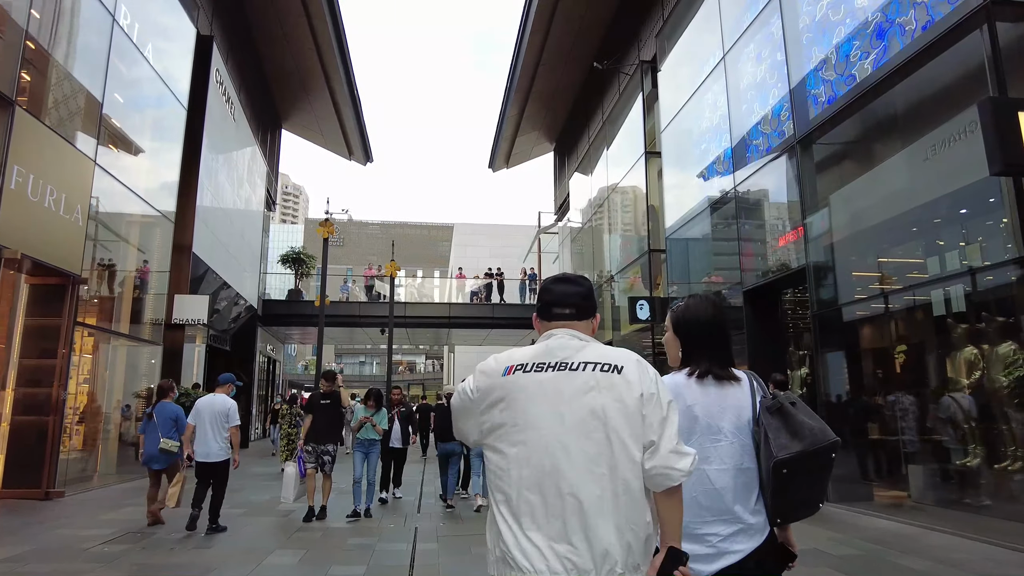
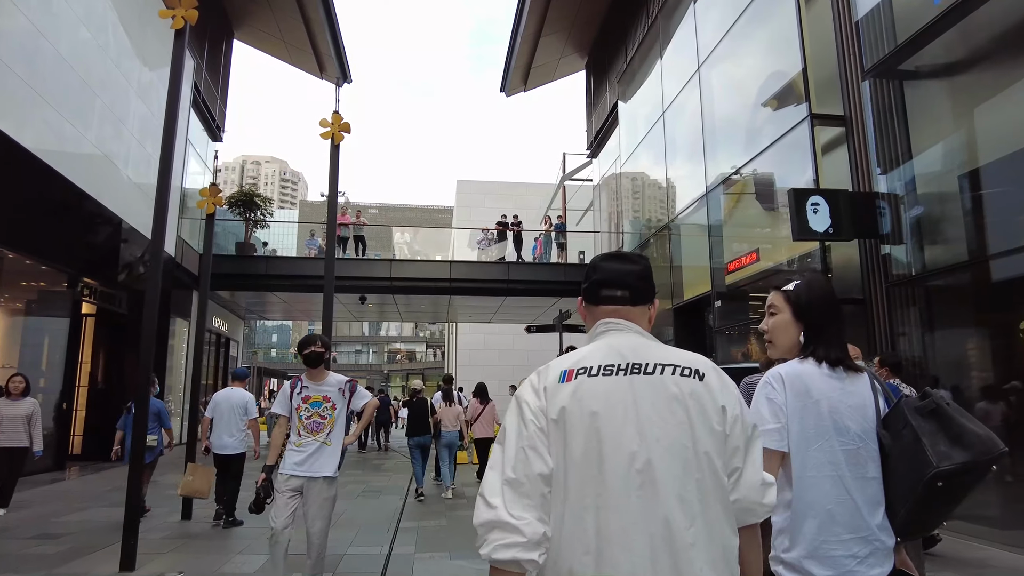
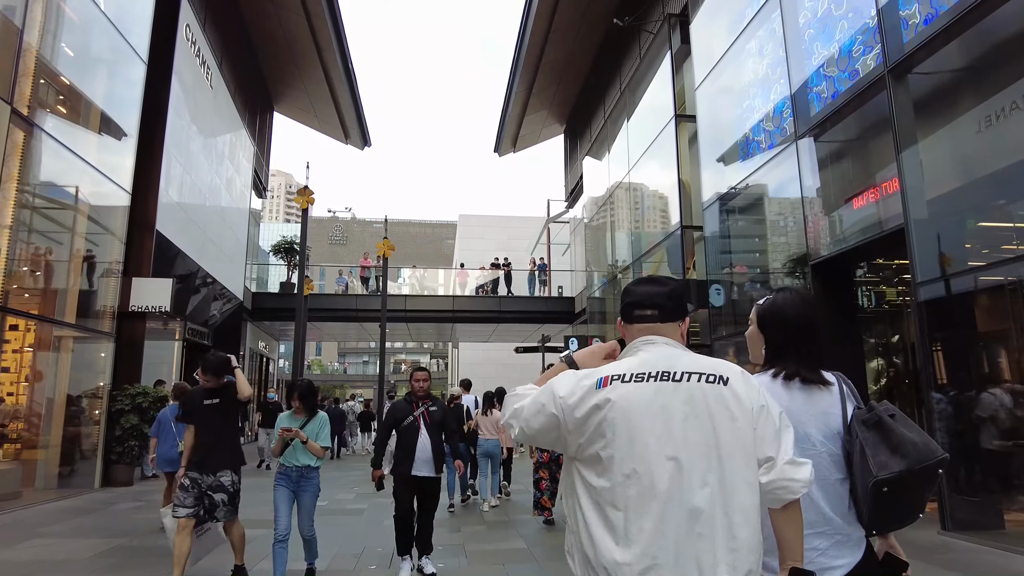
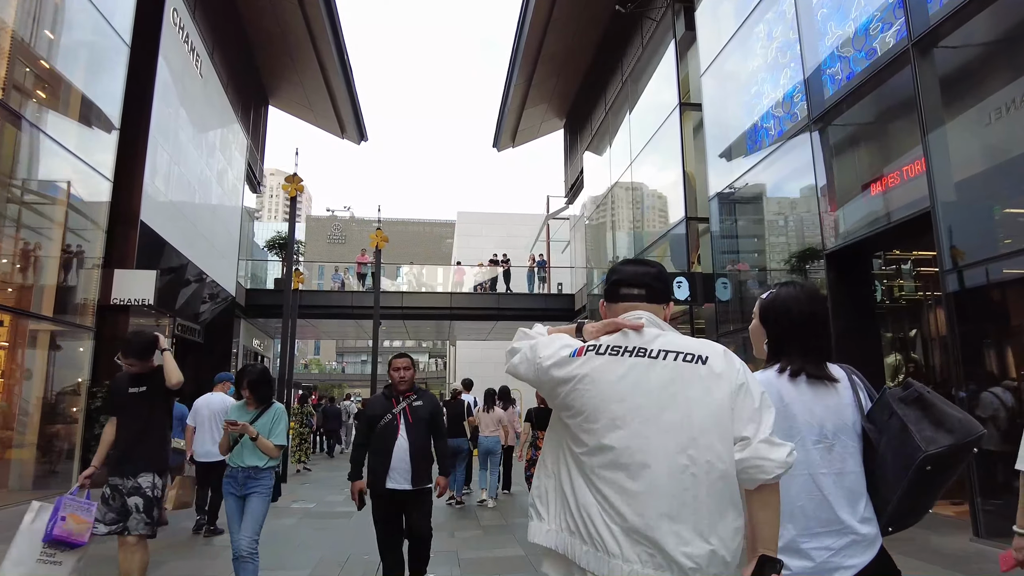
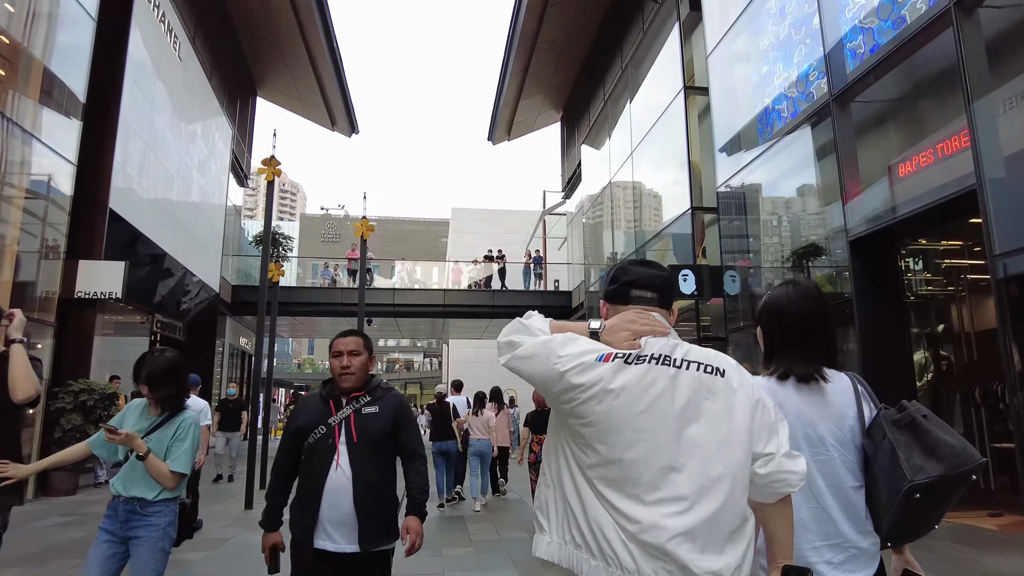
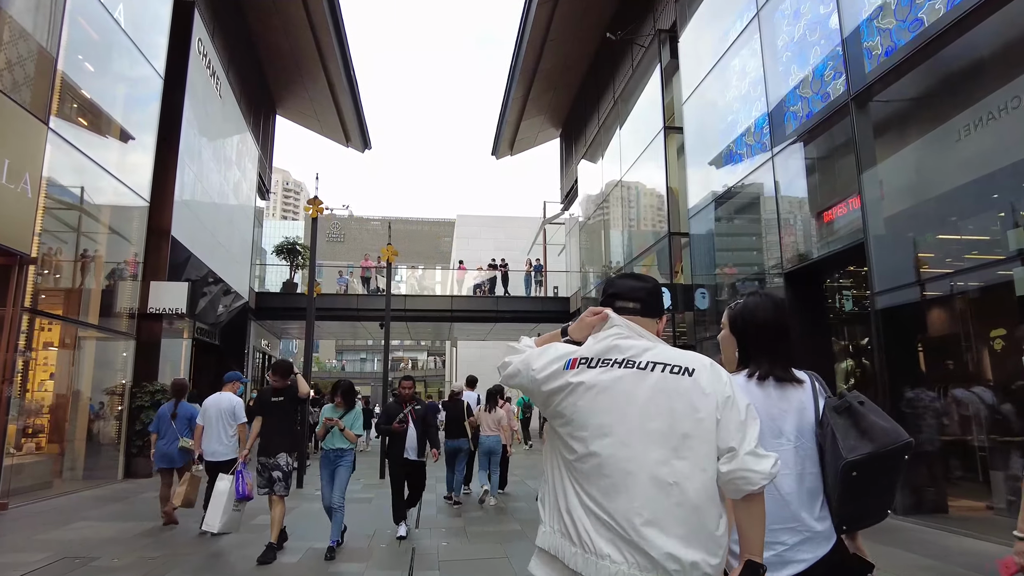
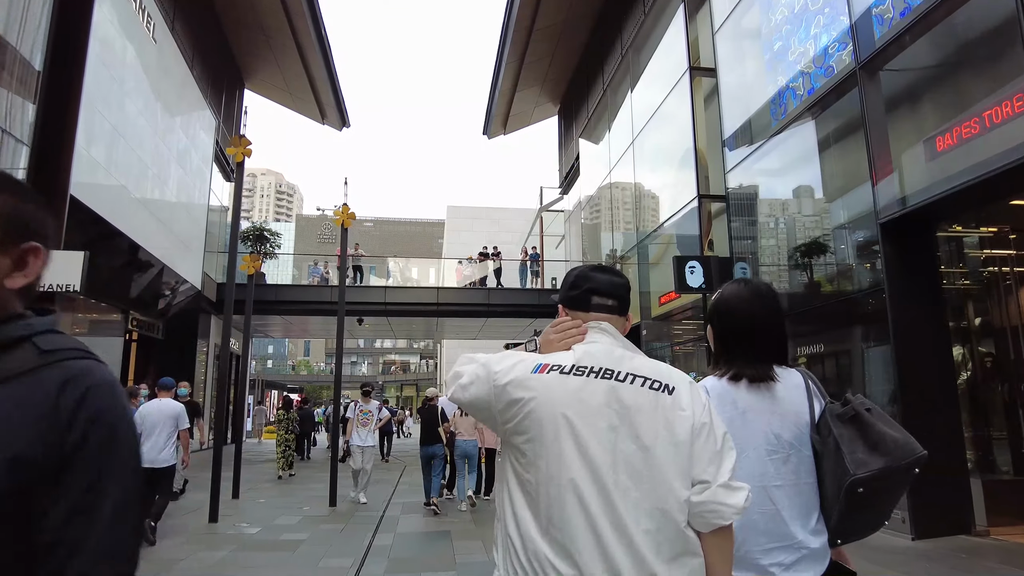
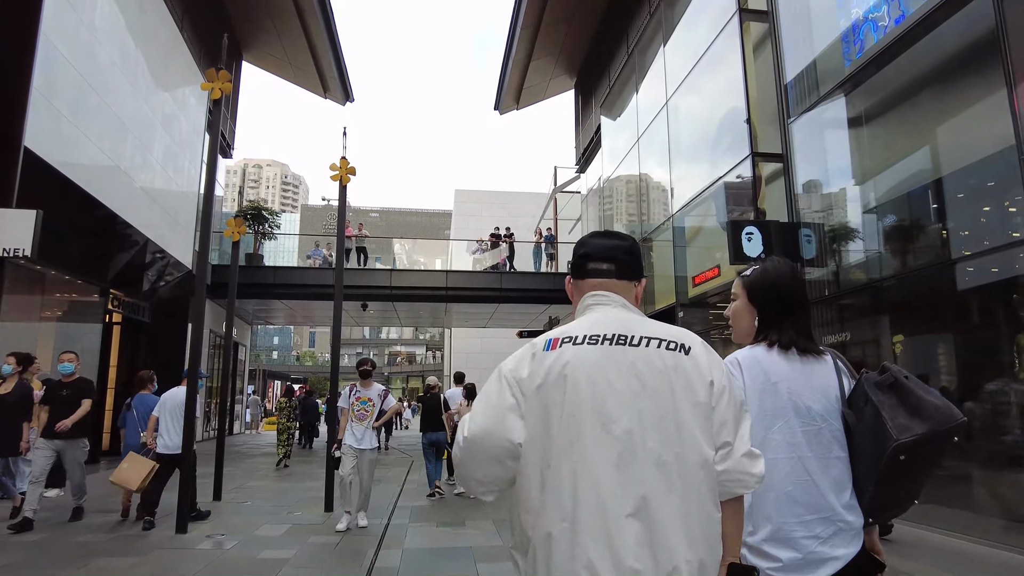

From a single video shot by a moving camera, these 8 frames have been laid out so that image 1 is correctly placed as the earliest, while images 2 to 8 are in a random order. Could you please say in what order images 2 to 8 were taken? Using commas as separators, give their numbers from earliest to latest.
6, 3, 4, 5, 7, 8, 2
